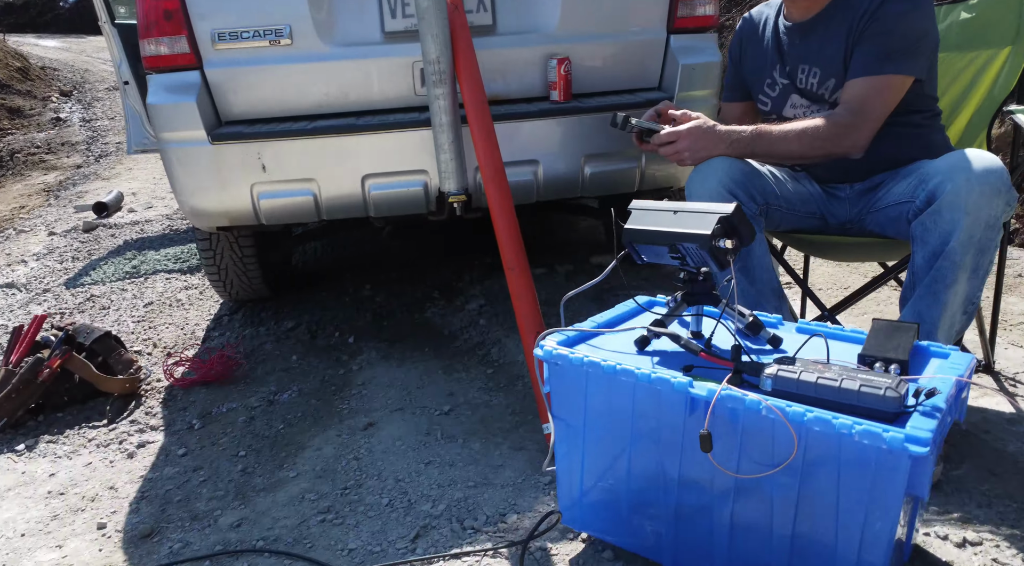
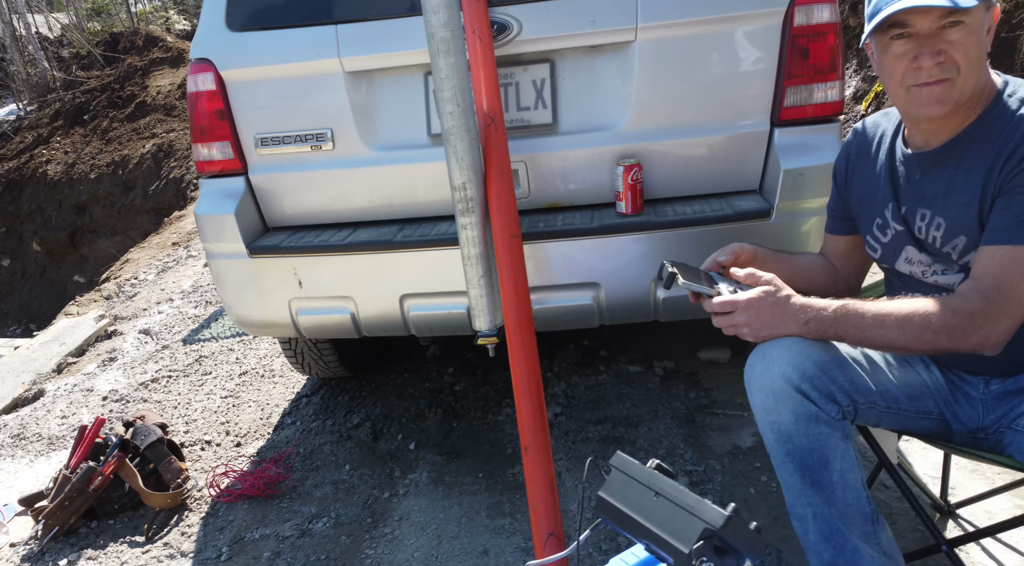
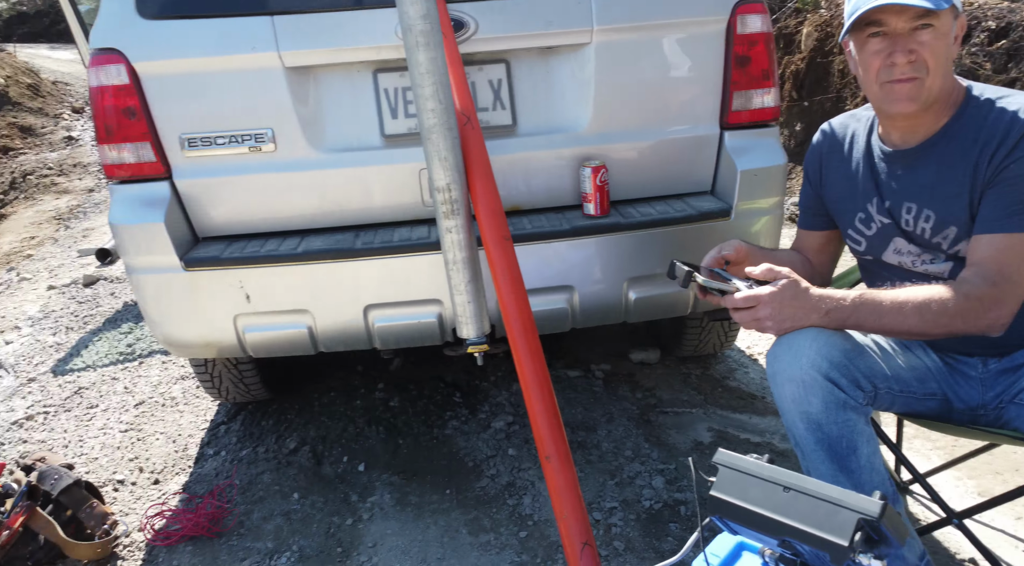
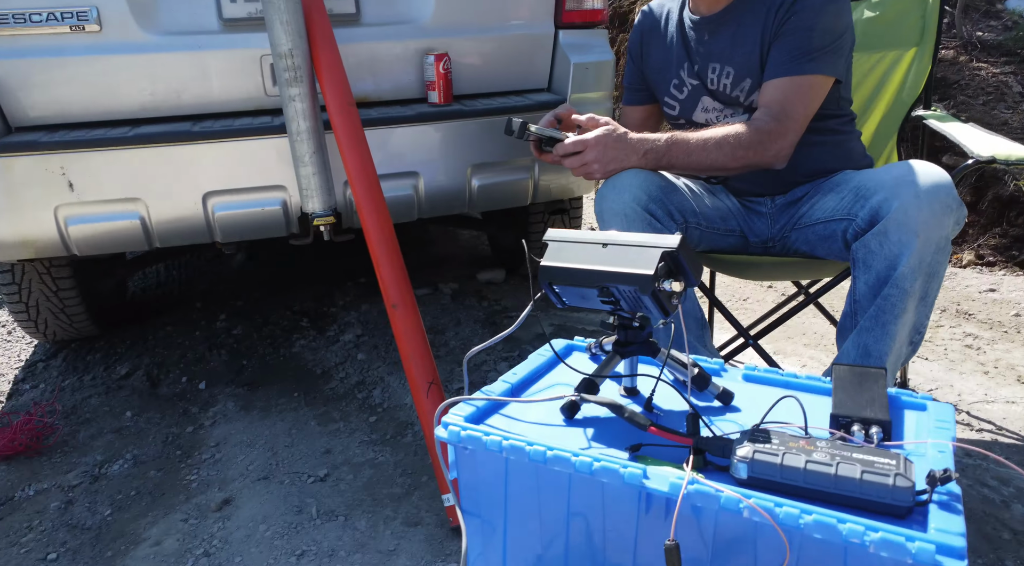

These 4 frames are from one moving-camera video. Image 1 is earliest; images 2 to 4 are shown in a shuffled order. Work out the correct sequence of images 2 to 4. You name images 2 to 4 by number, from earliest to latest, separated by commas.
4, 3, 2
